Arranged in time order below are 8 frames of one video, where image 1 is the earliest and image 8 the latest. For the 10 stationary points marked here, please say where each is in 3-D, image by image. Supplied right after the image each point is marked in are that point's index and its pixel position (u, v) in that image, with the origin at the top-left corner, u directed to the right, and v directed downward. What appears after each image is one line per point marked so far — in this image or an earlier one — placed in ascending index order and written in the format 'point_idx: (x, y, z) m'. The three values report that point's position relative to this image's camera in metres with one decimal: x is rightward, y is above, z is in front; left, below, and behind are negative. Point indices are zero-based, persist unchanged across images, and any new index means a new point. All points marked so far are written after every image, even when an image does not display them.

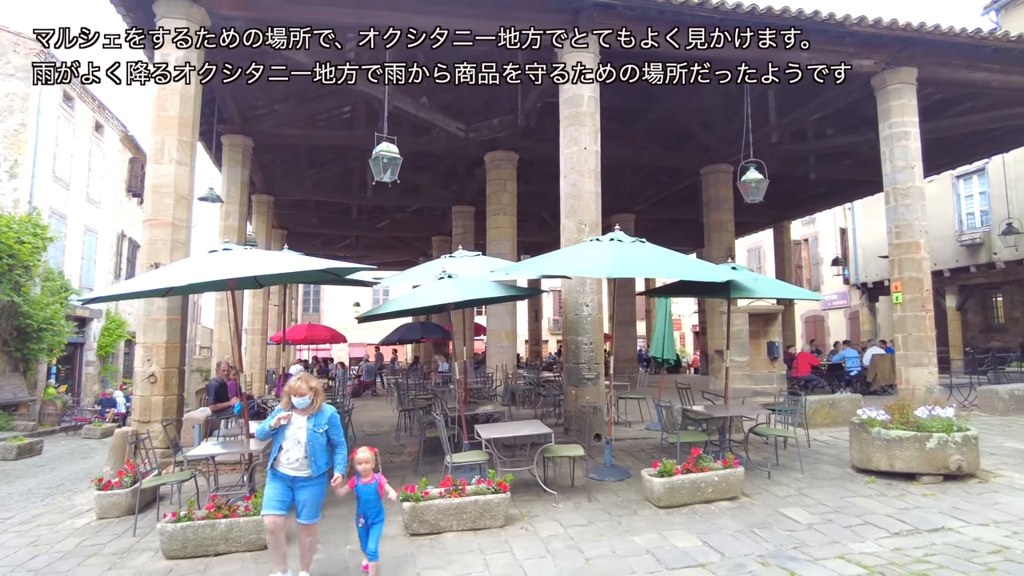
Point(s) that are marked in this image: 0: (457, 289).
0: (-0.6, 0.0, +5.8) m
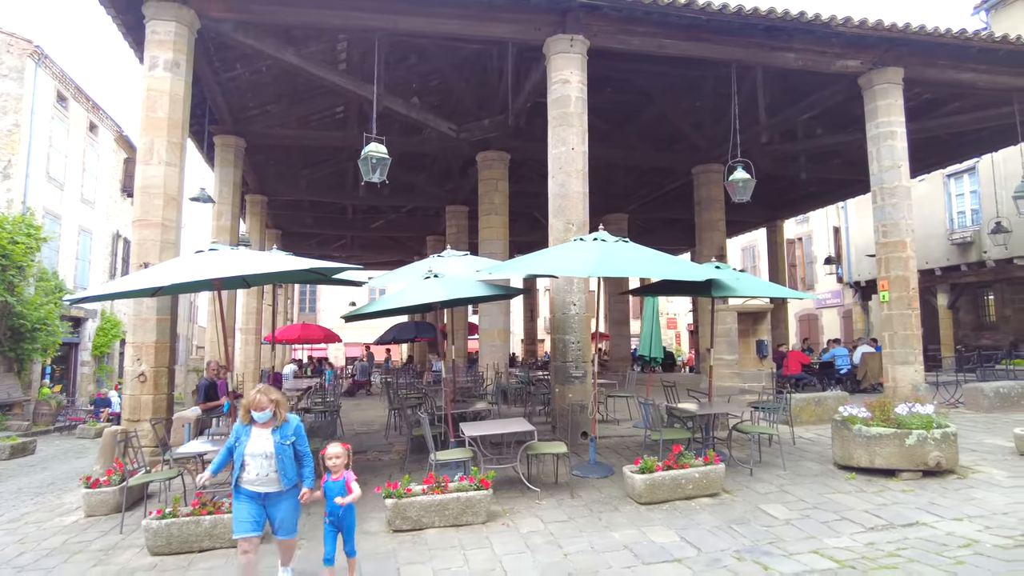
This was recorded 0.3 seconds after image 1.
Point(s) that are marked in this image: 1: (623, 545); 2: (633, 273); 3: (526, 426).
0: (-0.7, 0.0, +5.9) m
1: (+0.8, -1.9, +4.3) m
2: (+1.1, +0.1, +5.3) m
3: (+0.1, -1.3, +5.4) m
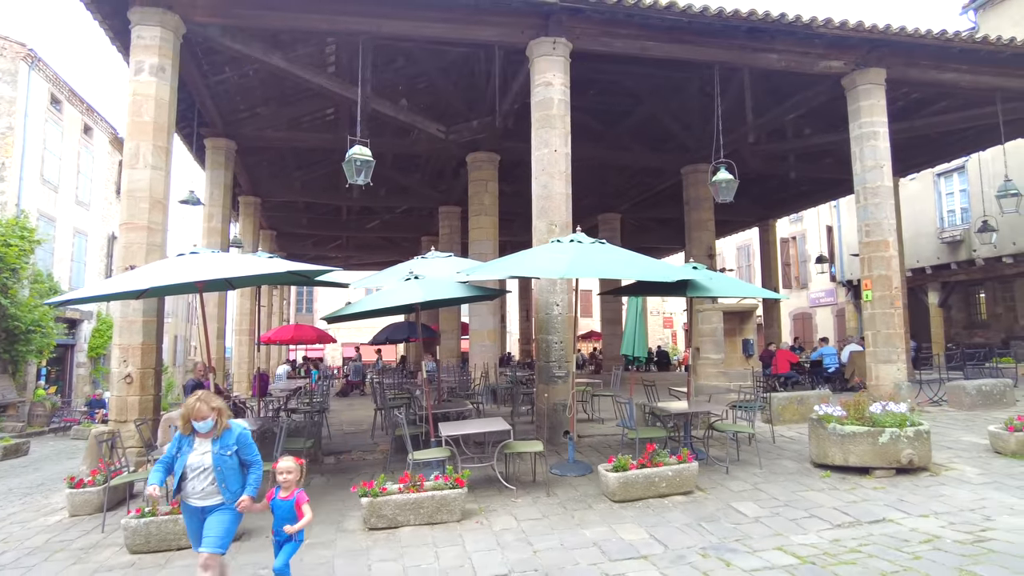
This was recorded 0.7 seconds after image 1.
0: (-1.0, 0.0, +6.0) m
1: (+0.6, -1.9, +4.3) m
2: (+0.8, +0.1, +5.4) m
3: (-0.1, -1.3, +5.5) m
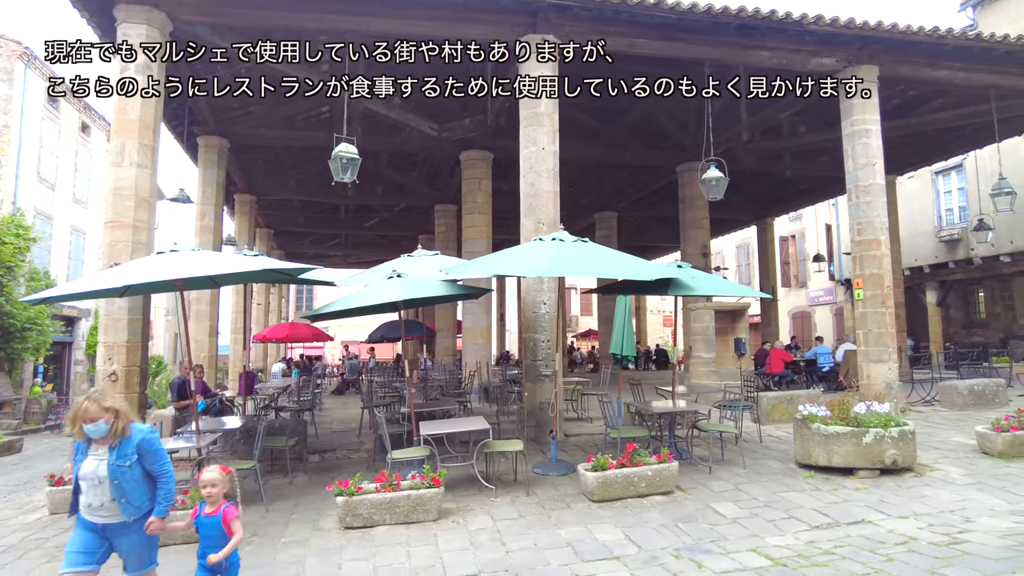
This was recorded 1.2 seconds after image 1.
0: (-1.1, 0.0, +6.0) m
1: (+0.4, -1.9, +4.3) m
2: (+0.7, +0.1, +5.3) m
3: (-0.3, -1.3, +5.5) m
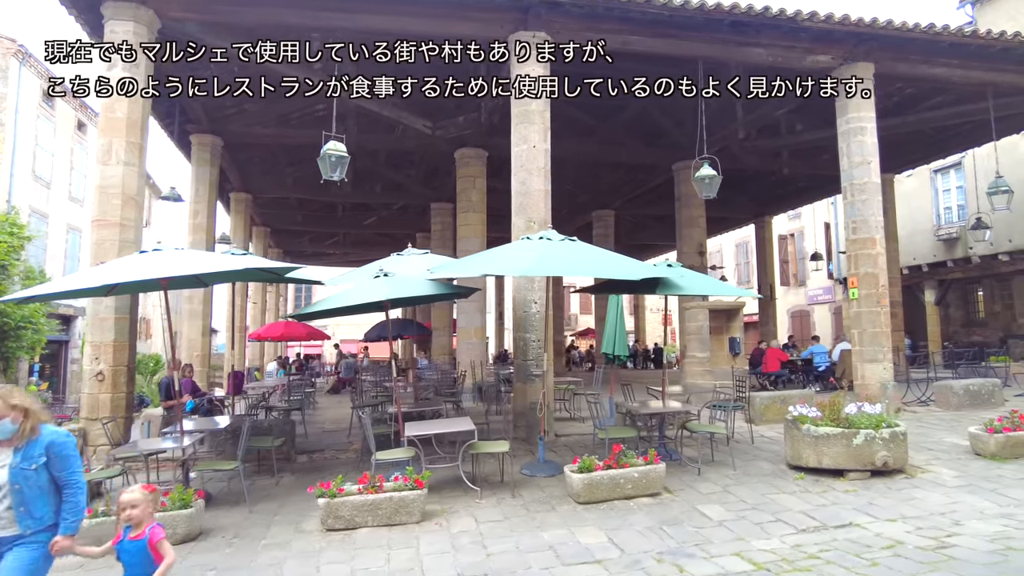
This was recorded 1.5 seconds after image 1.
0: (-1.3, 0.0, +5.9) m
1: (+0.3, -1.9, +4.3) m
2: (+0.5, +0.1, +5.3) m
3: (-0.4, -1.3, +5.4) m
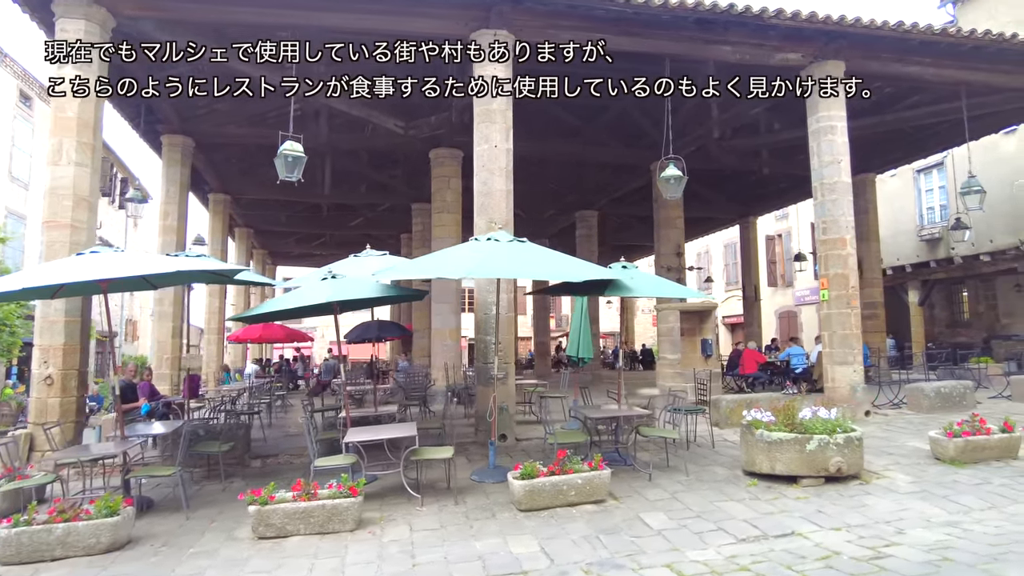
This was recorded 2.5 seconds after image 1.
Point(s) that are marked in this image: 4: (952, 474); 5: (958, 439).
0: (-1.8, 0.0, +5.8) m
1: (-0.3, -1.9, +4.1) m
2: (0.0, +0.1, +5.1) m
3: (-1.0, -1.3, +5.3) m
4: (+4.3, -1.8, +5.6) m
5: (+4.6, -1.6, +5.9) m
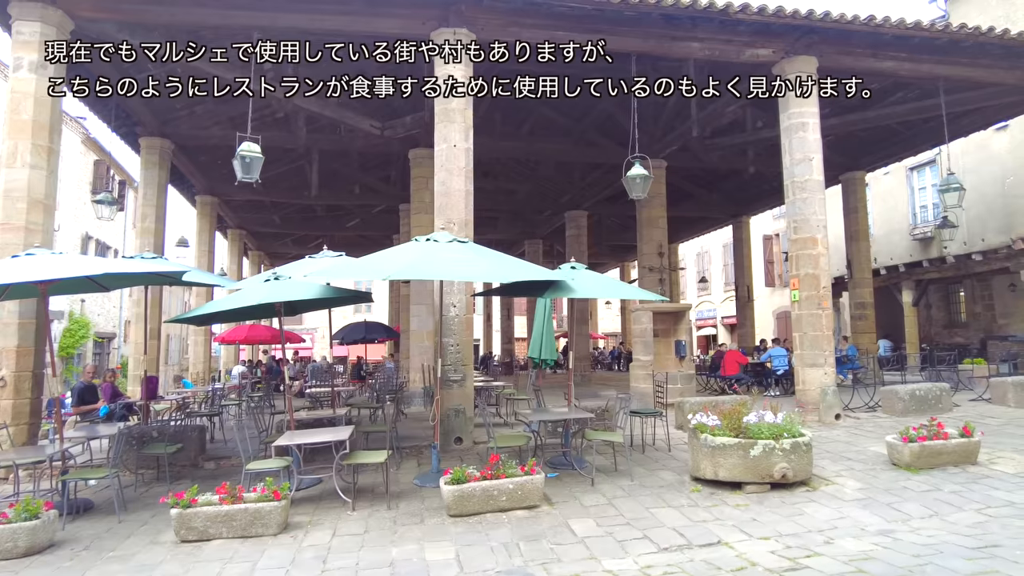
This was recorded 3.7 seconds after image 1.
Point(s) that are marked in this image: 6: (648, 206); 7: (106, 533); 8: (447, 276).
0: (-2.4, 0.0, +5.7) m
1: (-0.9, -2.0, +4.1) m
2: (-0.6, +0.1, +5.1) m
3: (-1.6, -1.3, +5.2) m
4: (+3.8, -1.8, +5.5) m
5: (+4.0, -1.6, +5.7) m
6: (+3.3, +1.9, +13.5) m
7: (-3.4, -2.1, +4.9) m
8: (-0.6, +0.1, +5.1) m
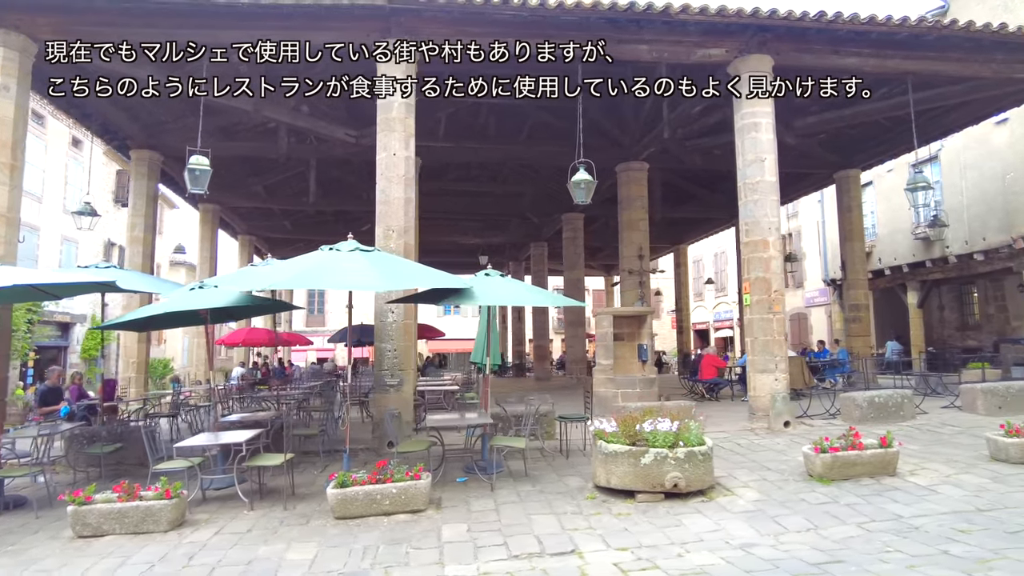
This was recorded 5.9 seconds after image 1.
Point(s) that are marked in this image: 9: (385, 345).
0: (-3.4, -0.1, +6.0) m
1: (-2.0, -2.0, +4.2) m
2: (-1.6, 0.0, +5.2) m
3: (-2.6, -1.4, +5.4) m
4: (+2.8, -1.9, +5.3) m
5: (+3.0, -1.6, +5.6) m
6: (+2.8, +1.9, +13.4) m
7: (-4.5, -2.2, +5.2) m
8: (-1.6, 0.0, +5.2) m
9: (-1.7, -0.7, +7.5) m
